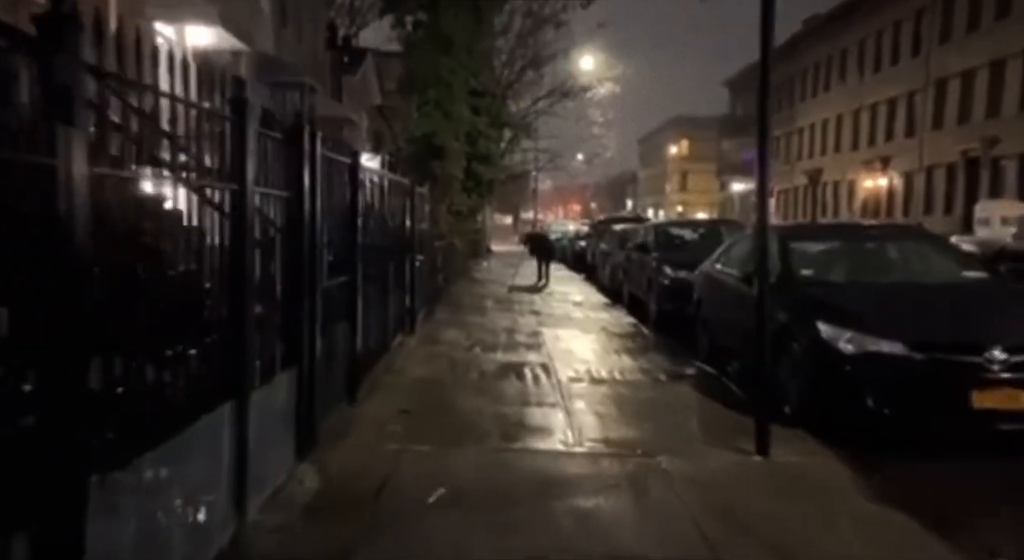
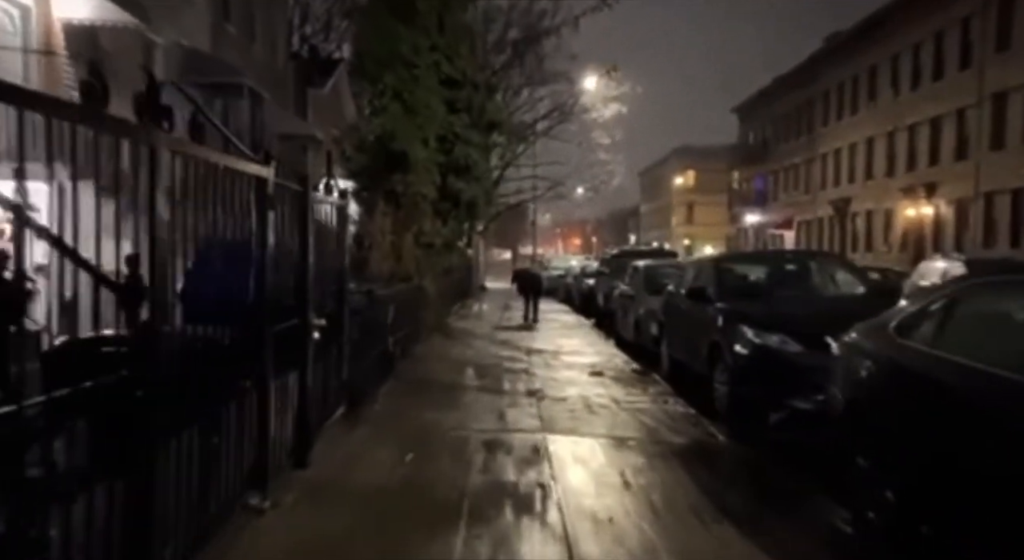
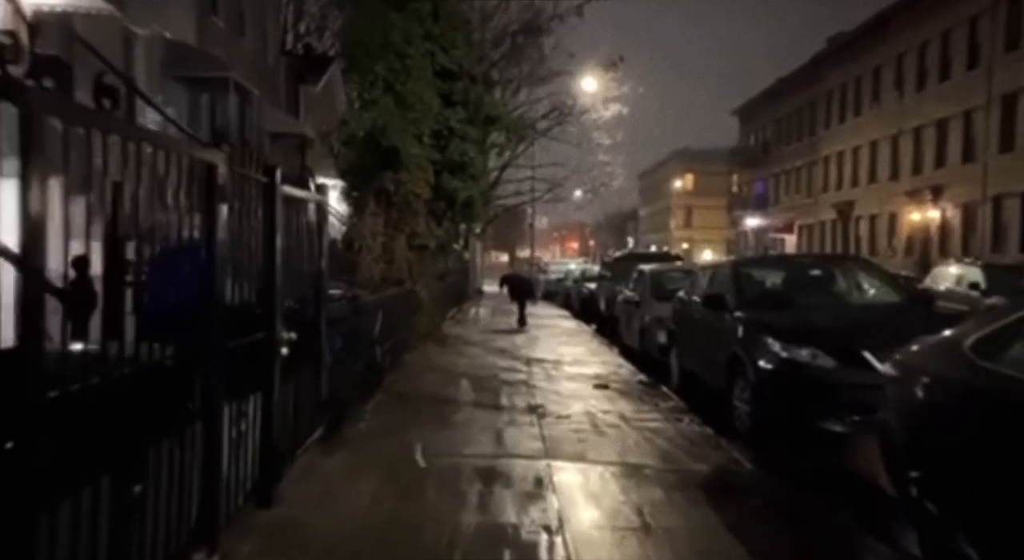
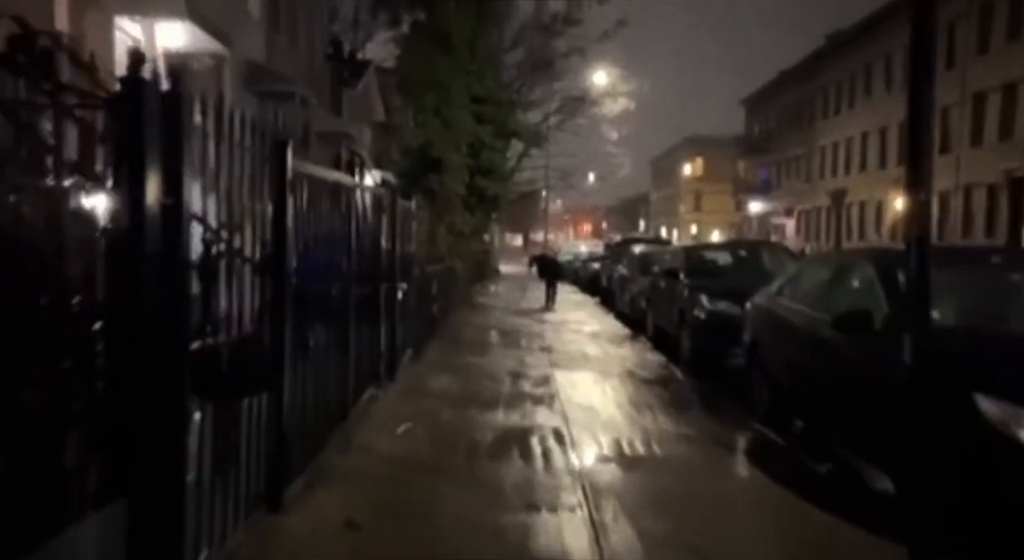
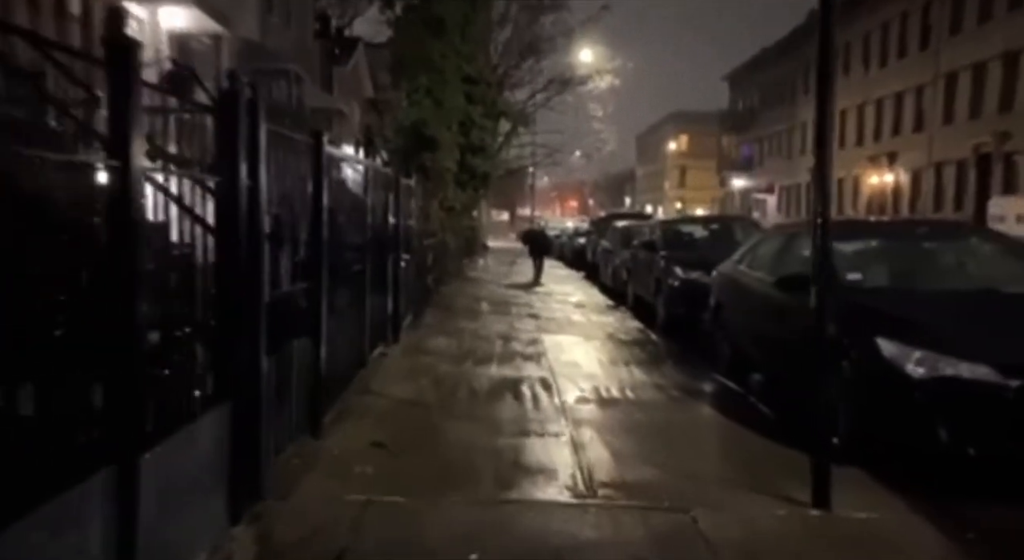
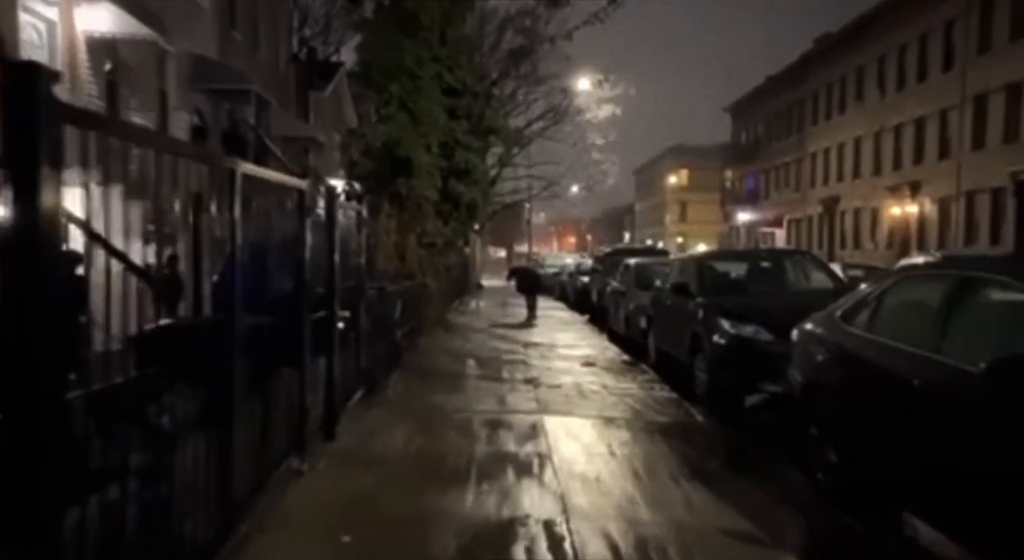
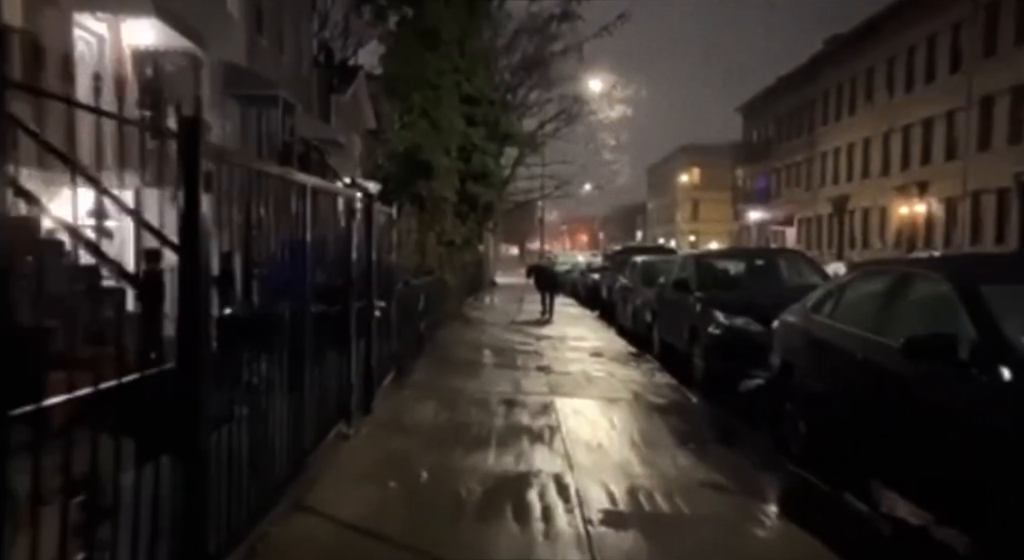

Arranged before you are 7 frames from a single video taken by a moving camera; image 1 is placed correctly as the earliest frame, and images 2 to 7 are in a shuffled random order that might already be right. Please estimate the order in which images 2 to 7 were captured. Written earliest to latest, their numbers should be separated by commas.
5, 4, 7, 6, 2, 3
